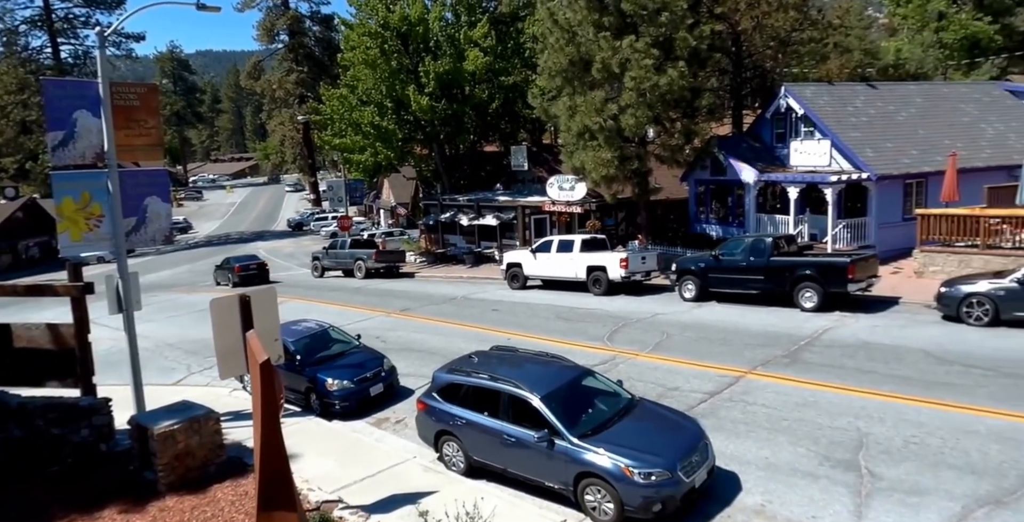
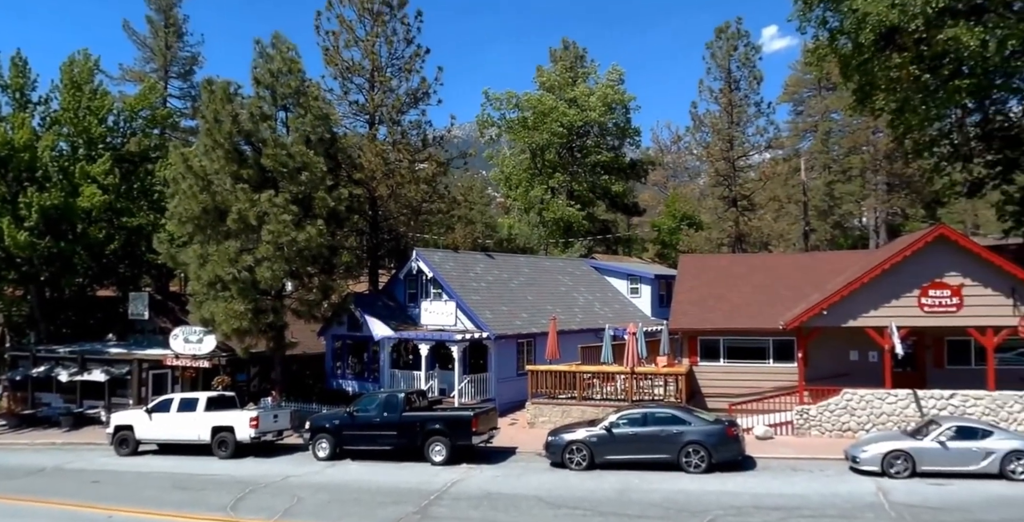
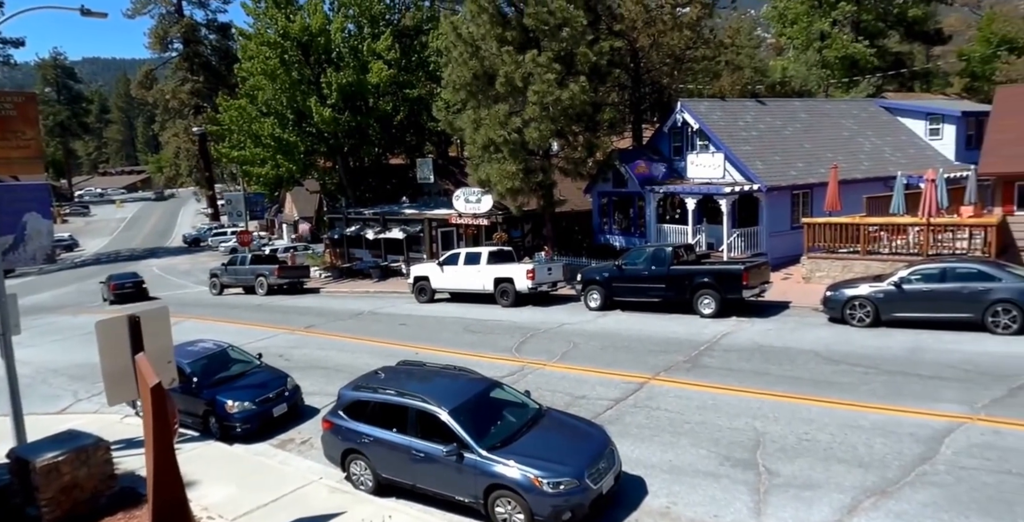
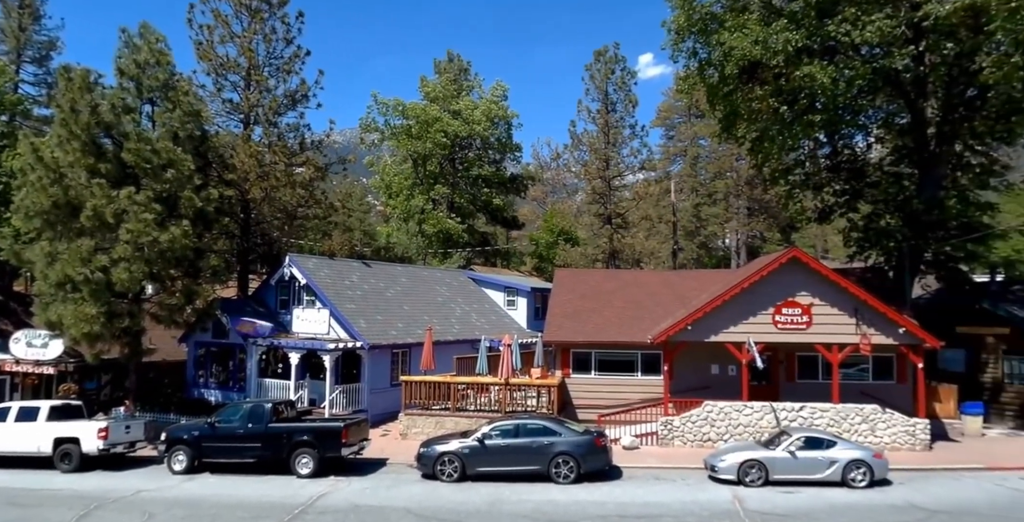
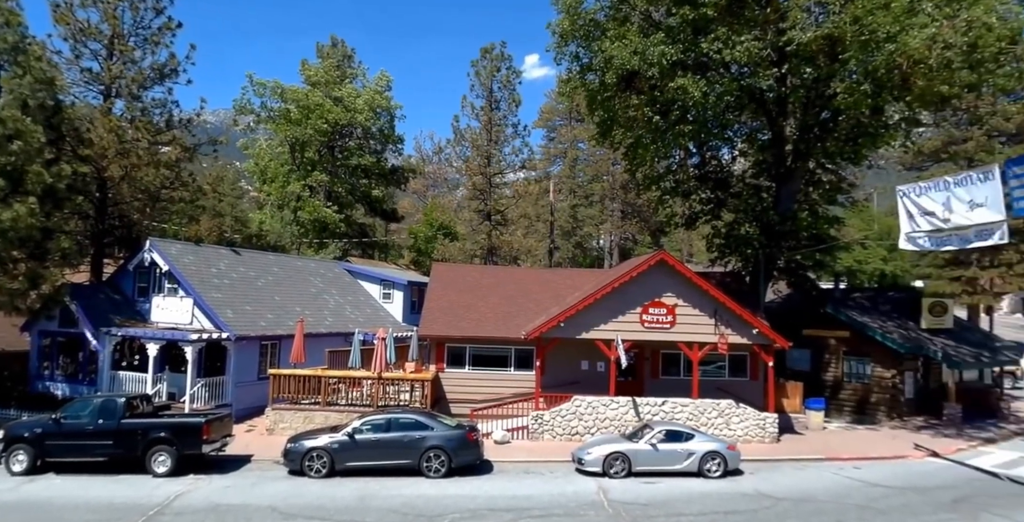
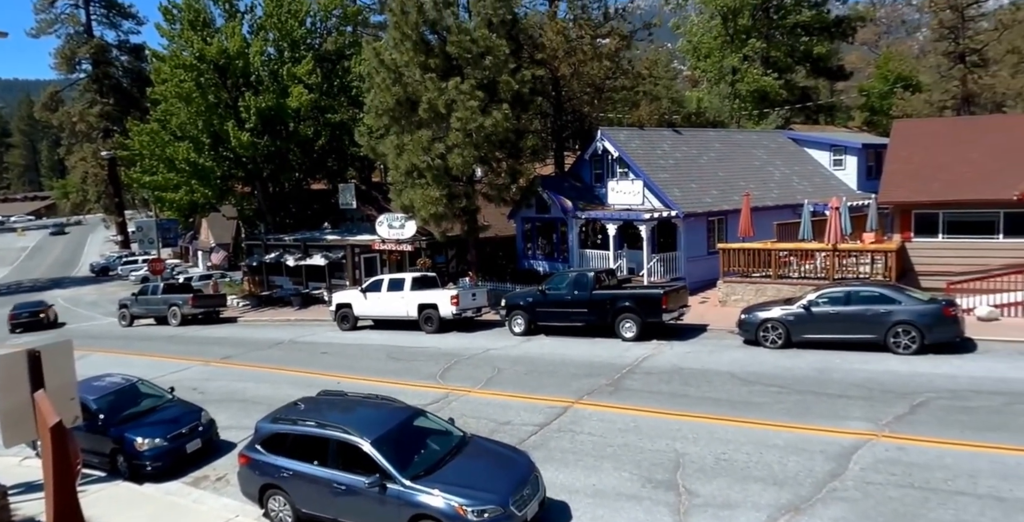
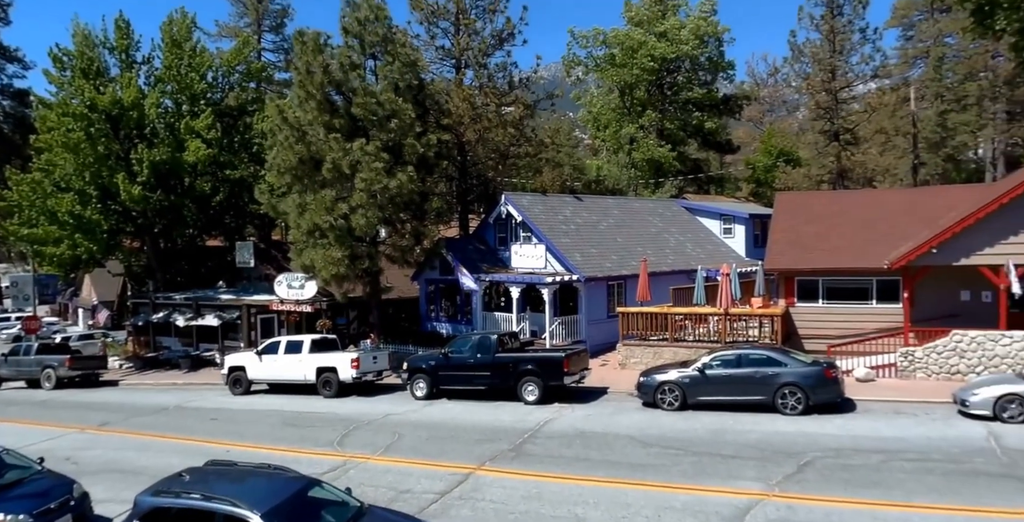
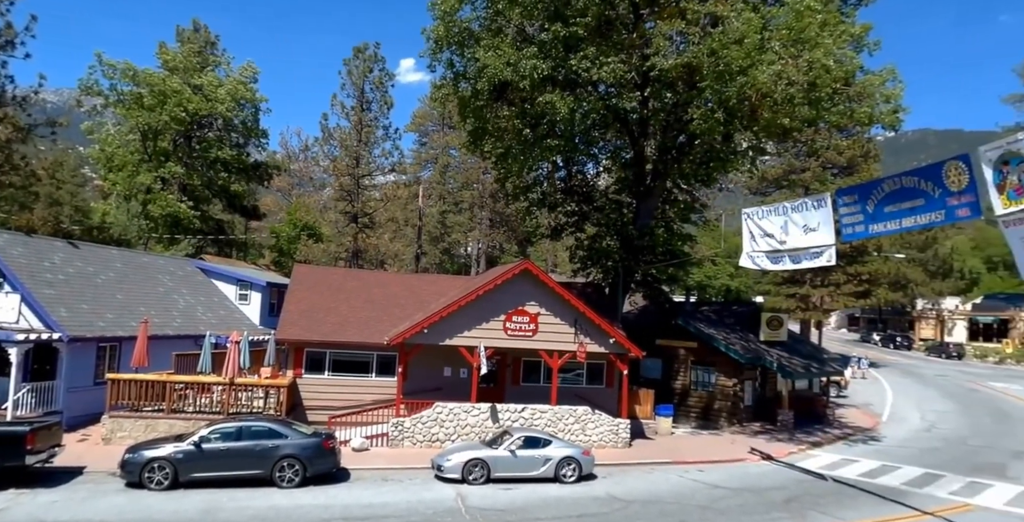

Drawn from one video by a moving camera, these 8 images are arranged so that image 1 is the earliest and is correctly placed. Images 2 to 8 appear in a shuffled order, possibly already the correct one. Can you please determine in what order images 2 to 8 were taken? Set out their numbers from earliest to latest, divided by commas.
3, 6, 7, 2, 4, 5, 8
